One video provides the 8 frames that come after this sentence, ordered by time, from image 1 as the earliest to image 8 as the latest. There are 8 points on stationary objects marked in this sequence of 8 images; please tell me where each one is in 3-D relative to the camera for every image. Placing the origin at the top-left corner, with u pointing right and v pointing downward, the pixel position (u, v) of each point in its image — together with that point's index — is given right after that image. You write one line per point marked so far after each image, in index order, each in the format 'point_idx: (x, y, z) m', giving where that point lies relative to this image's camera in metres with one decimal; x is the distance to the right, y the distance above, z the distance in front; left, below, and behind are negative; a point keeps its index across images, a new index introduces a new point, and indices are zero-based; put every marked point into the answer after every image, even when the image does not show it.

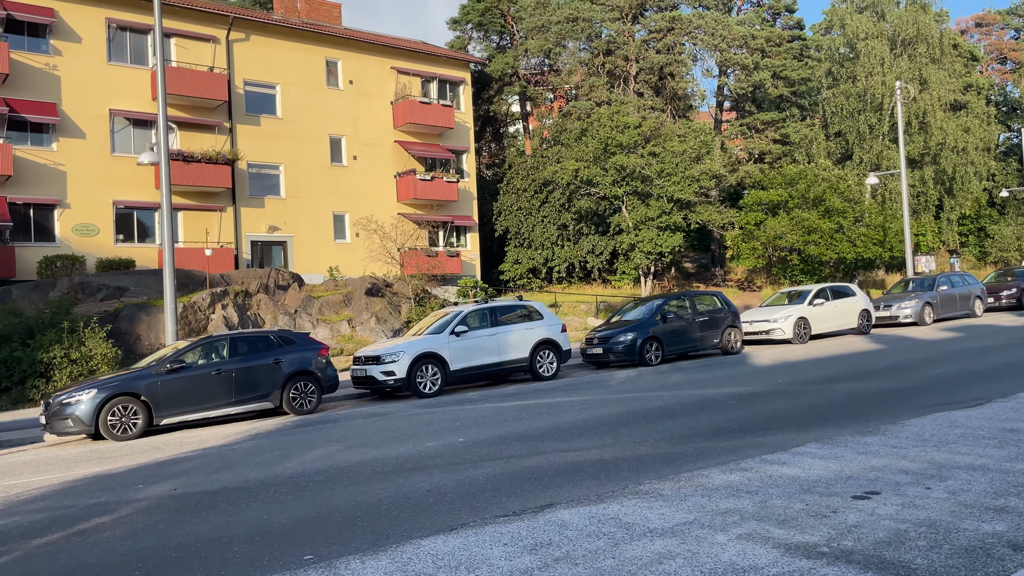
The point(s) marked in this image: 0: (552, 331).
0: (+0.8, -0.8, +16.1) m
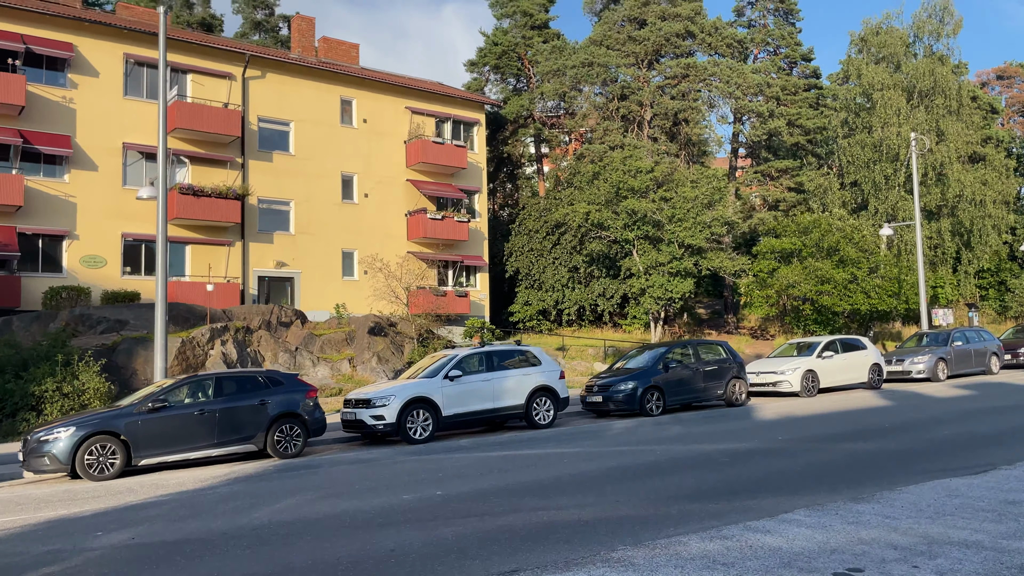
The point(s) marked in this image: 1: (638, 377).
0: (+0.7, -1.7, +15.8) m
1: (+2.6, -1.8, +17.2) m
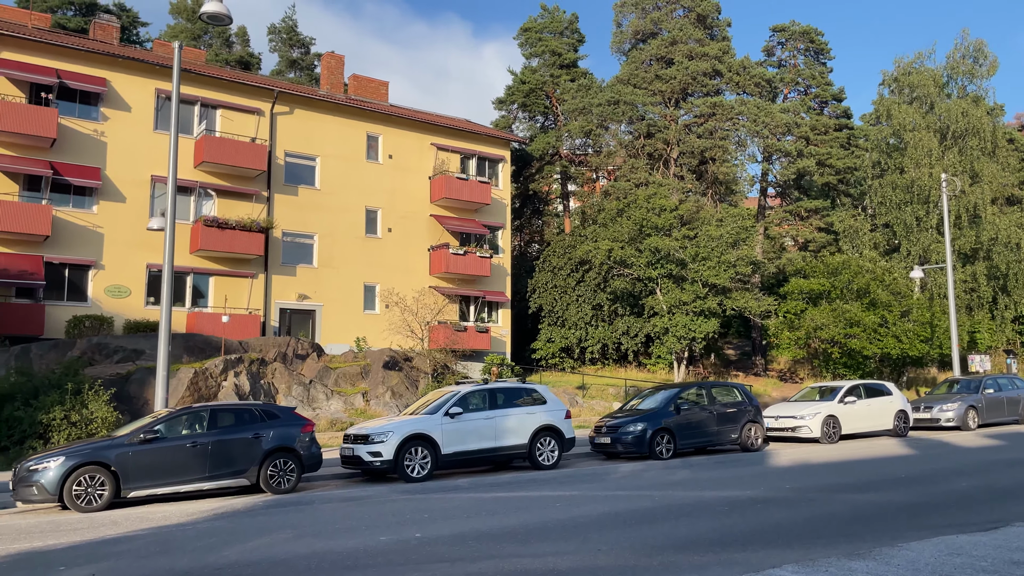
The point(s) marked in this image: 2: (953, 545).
0: (+0.8, -2.4, +15.4) m
1: (+2.7, -2.6, +16.8) m
2: (+4.3, -2.5, +8.1) m
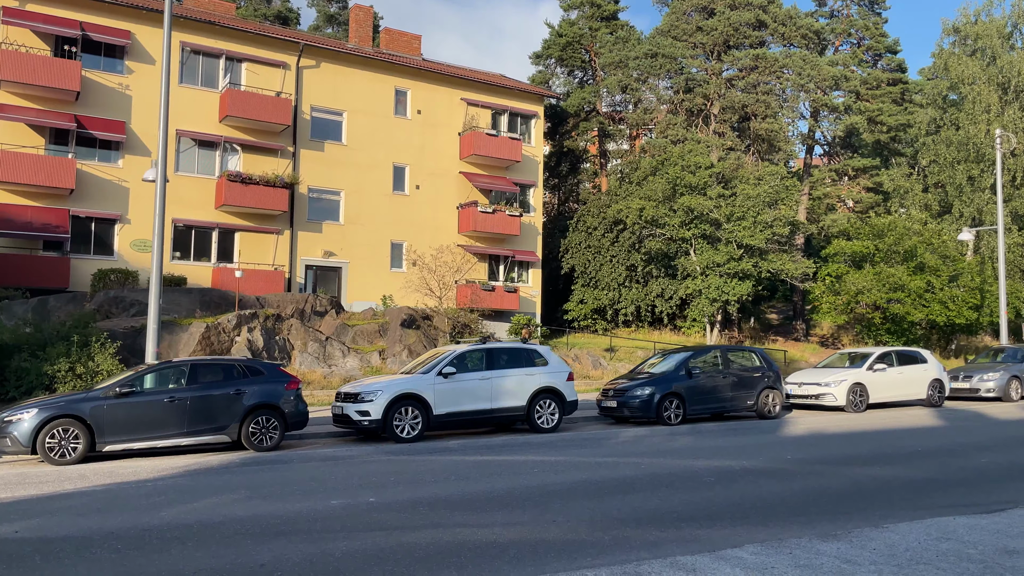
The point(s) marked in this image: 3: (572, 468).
0: (+0.8, -1.6, +14.9) m
1: (+2.8, -1.8, +16.1) m
2: (+3.8, -2.1, +7.3) m
3: (+0.8, -2.4, +11.0) m
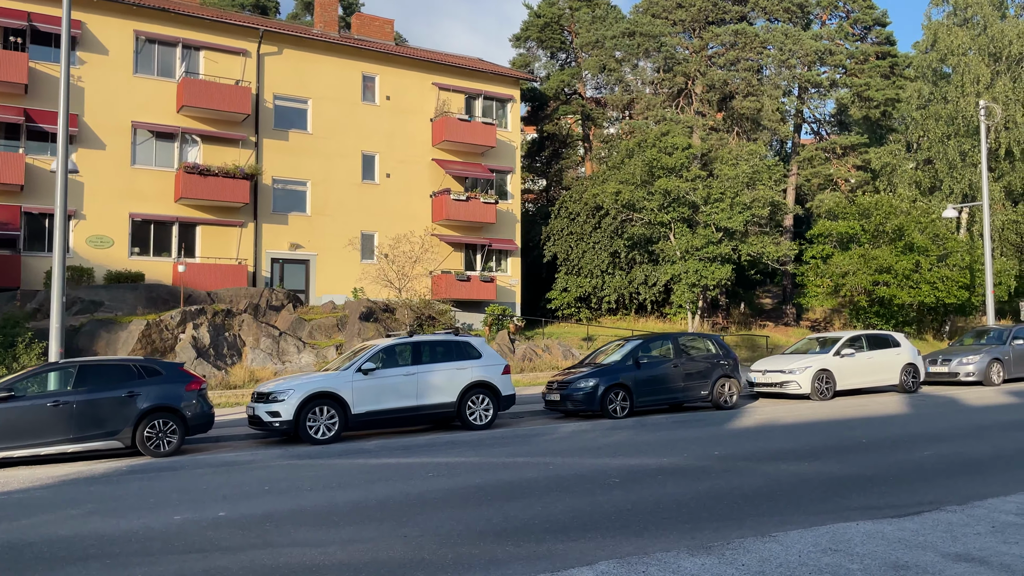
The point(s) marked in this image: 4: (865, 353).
0: (-0.4, -1.4, +14.0) m
1: (+1.6, -1.6, +15.2) m
2: (+2.5, -2.0, +6.4) m
3: (-0.4, -2.2, +10.2) m
4: (+7.9, -1.5, +18.6) m
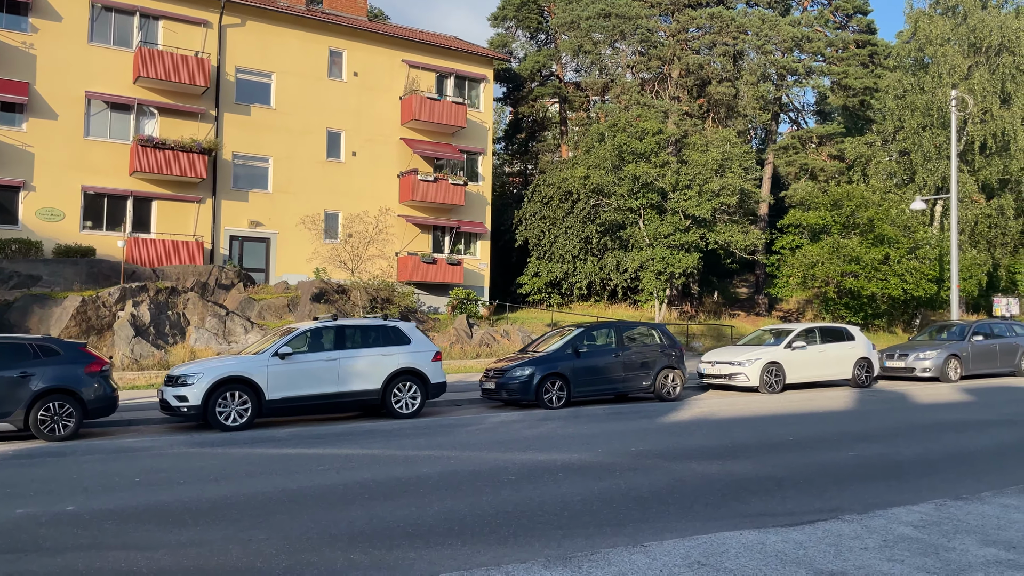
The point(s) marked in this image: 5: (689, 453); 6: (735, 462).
0: (-1.6, -1.2, +13.5) m
1: (+0.5, -1.3, +14.7) m
2: (+1.4, -1.9, +6.0) m
3: (-1.6, -2.0, +9.7) m
4: (+6.7, -1.3, +18.1) m
5: (+2.1, -2.0, +10.2) m
6: (+2.6, -2.0, +9.5) m
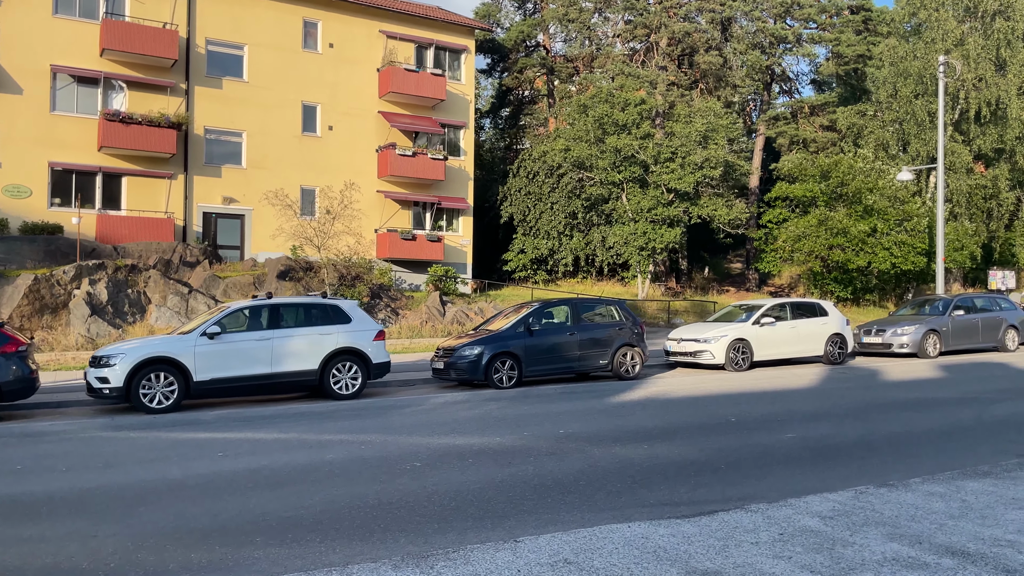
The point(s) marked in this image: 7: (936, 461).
0: (-2.5, -0.8, +13.1) m
1: (-0.4, -0.9, +14.2) m
2: (+0.4, -1.7, +5.5) m
3: (-2.5, -1.8, +9.3) m
4: (+5.8, -0.7, +17.6) m
5: (+1.2, -1.7, +9.7) m
6: (+1.7, -1.7, +9.1) m
7: (+4.2, -1.7, +8.3) m
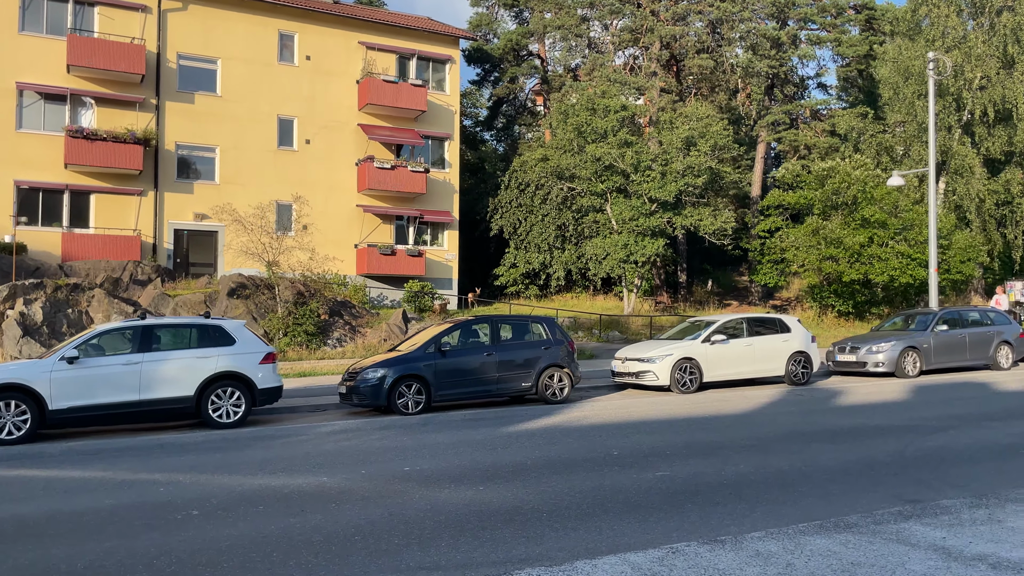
0: (-4.0, -1.1, +12.2) m
1: (-1.9, -1.2, +13.2) m
2: (-1.5, -1.9, +4.4) m
3: (-4.2, -2.0, +8.3) m
4: (+4.5, -1.0, +16.3) m
5: (-0.5, -1.9, +8.6) m
6: (-0.1, -1.9, +7.9) m
7: (+2.4, -1.9, +7.0) m
